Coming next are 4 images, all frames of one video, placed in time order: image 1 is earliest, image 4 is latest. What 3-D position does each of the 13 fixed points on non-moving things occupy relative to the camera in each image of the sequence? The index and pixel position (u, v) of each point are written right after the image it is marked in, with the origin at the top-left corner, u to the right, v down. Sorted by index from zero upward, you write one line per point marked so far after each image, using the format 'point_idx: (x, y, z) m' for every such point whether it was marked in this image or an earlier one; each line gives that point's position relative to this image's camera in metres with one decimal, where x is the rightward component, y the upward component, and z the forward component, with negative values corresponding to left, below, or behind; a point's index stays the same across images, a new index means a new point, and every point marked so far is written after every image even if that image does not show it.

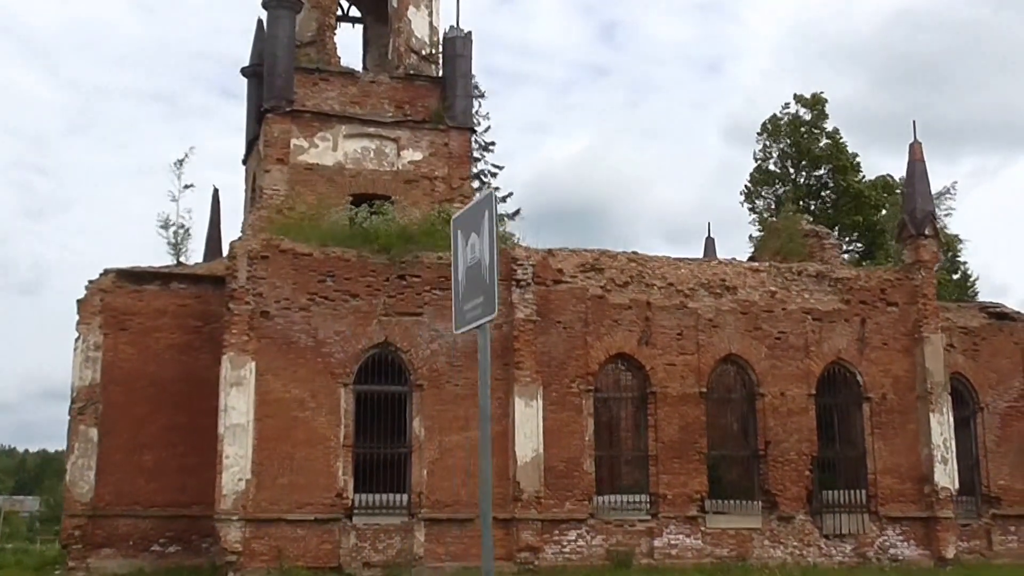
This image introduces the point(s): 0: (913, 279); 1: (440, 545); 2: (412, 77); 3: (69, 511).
0: (+6.9, +0.1, +18.1) m
1: (-1.1, -3.7, +15.4) m
2: (-1.7, +3.7, +18.9) m
3: (-6.6, -3.3, +15.4) m
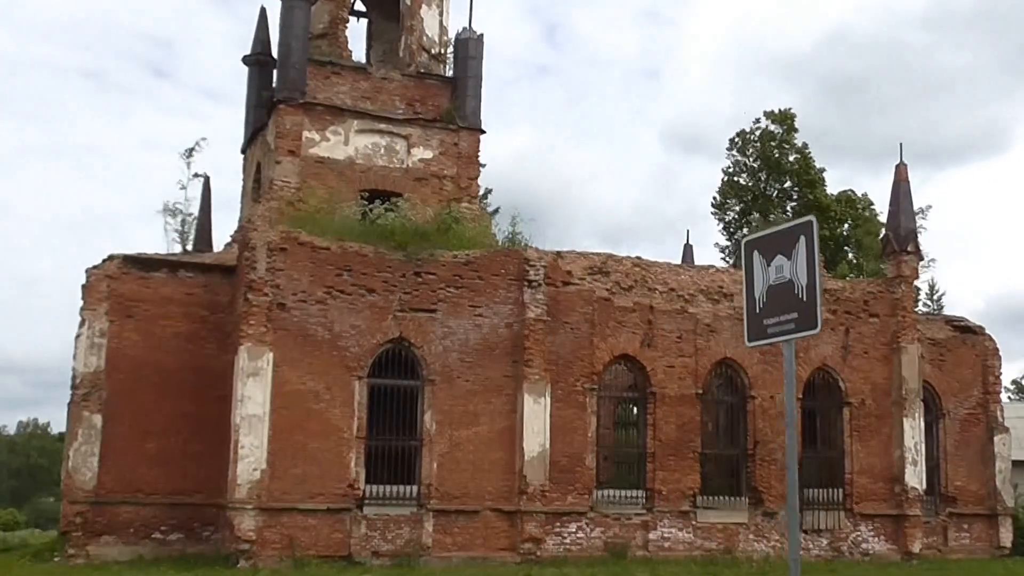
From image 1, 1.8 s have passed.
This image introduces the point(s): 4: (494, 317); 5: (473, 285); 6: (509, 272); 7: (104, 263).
0: (+6.9, -0.1, +19.2) m
1: (-1.0, -3.7, +15.9) m
2: (-1.6, +3.8, +19.2) m
3: (-6.4, -3.0, +15.5) m
4: (-0.3, -0.5, +16.6) m
5: (-0.6, 0.0, +16.5) m
6: (-0.1, +0.3, +16.6) m
7: (-5.9, +0.4, +15.4) m
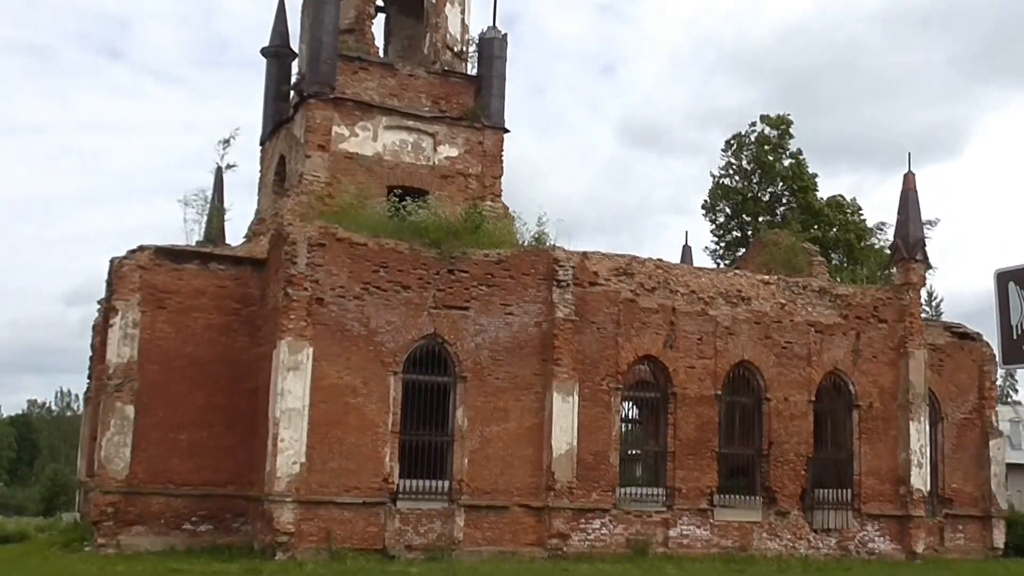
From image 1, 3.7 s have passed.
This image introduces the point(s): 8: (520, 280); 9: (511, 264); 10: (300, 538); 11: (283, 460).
0: (+7.2, -0.2, +19.8) m
1: (-0.5, -3.7, +16.1) m
2: (-1.2, +3.9, +19.4) m
3: (-5.9, -2.9, +15.4) m
4: (+0.2, -0.4, +16.8) m
5: (-0.1, +0.1, +16.7) m
6: (+0.4, +0.3, +16.9) m
7: (-5.4, +0.5, +15.3) m
8: (+0.1, +0.1, +16.8) m
9: (0.0, +0.4, +16.8) m
10: (-3.0, -3.5, +15.0) m
11: (-3.2, -2.4, +15.0) m
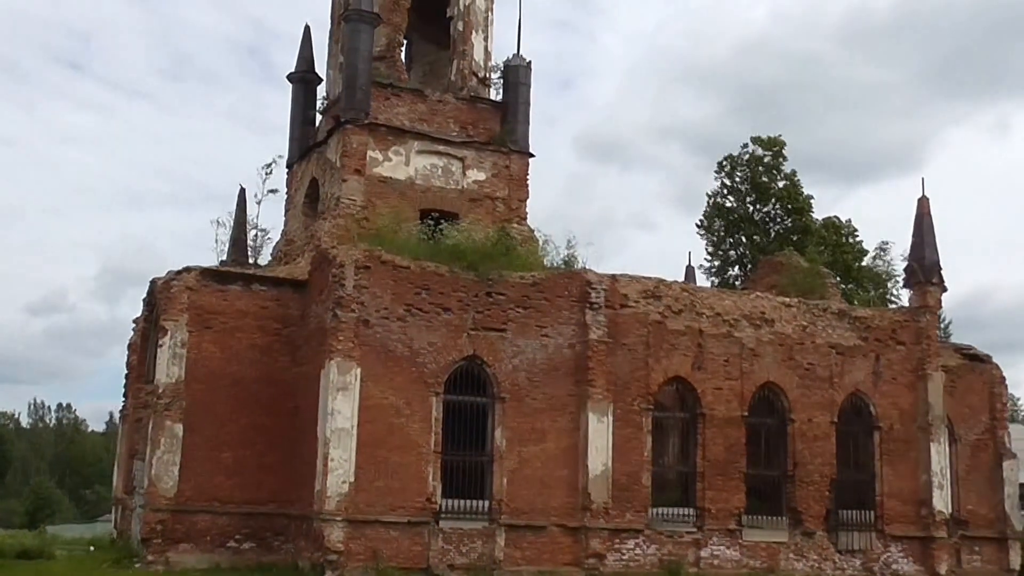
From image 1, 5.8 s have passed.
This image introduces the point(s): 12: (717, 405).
0: (+7.7, -0.7, +20.2) m
1: (+0.1, -4.0, +16.2) m
2: (-0.7, +3.5, +19.7) m
3: (-5.3, -3.2, +15.4) m
4: (+0.8, -0.8, +17.0) m
5: (+0.5, -0.3, +17.0) m
6: (+1.0, -0.1, +17.1) m
7: (-4.7, +0.2, +15.4) m
8: (+0.7, -0.2, +17.1) m
9: (+0.5, 0.0, +17.0) m
10: (-2.3, -3.8, +15.0) m
11: (-2.6, -2.7, +15.1) m
12: (+3.5, -2.0, +18.2) m
